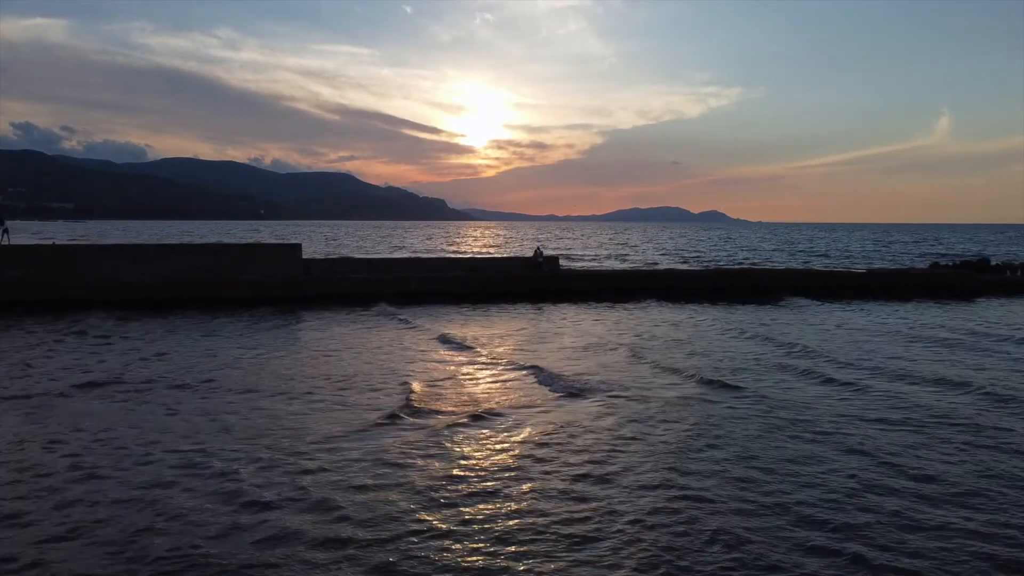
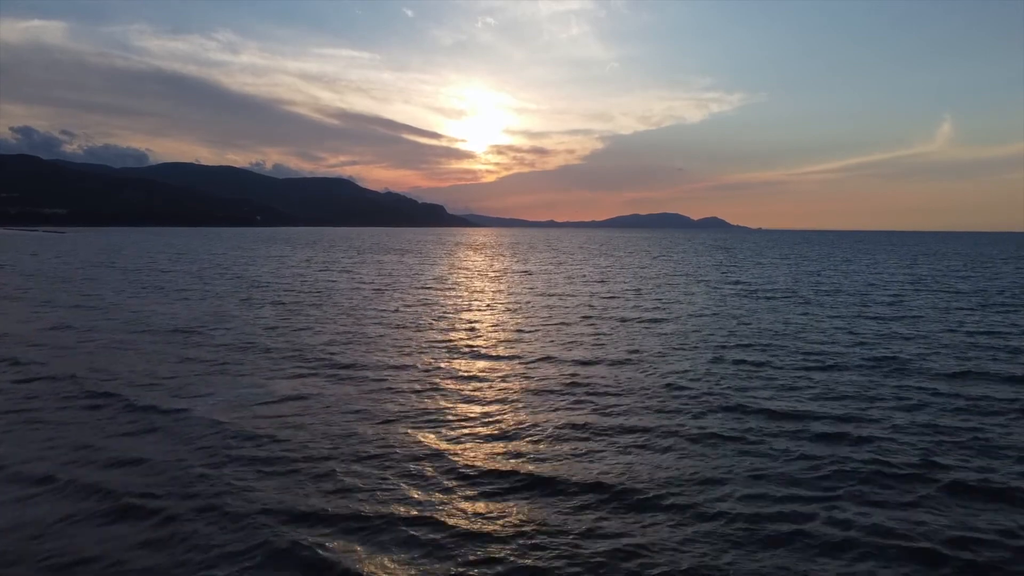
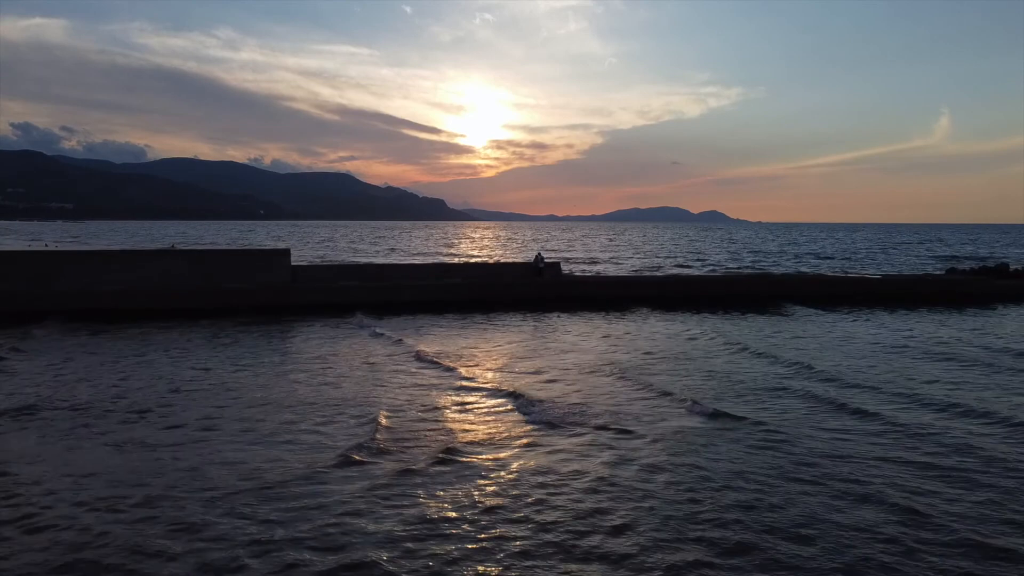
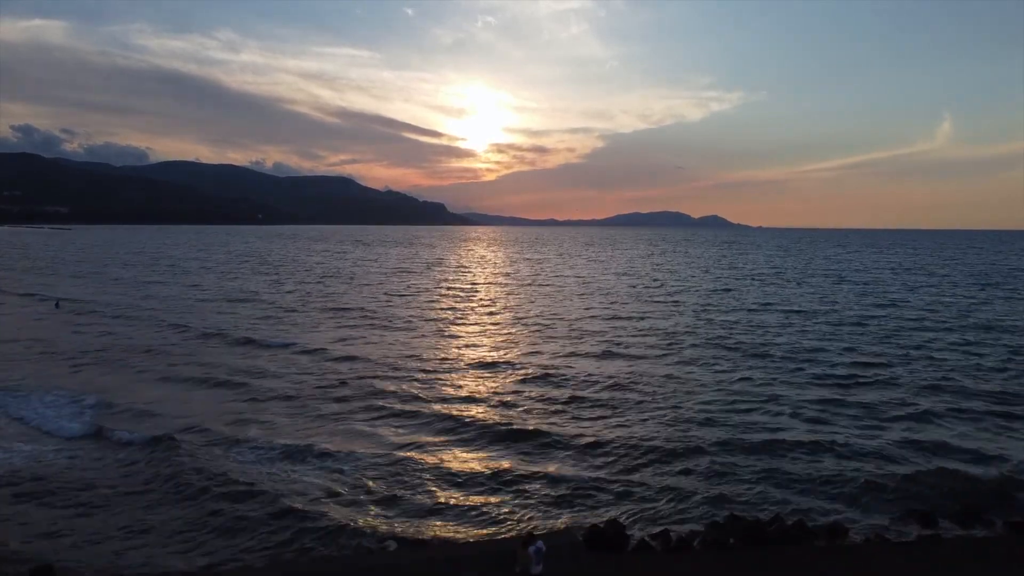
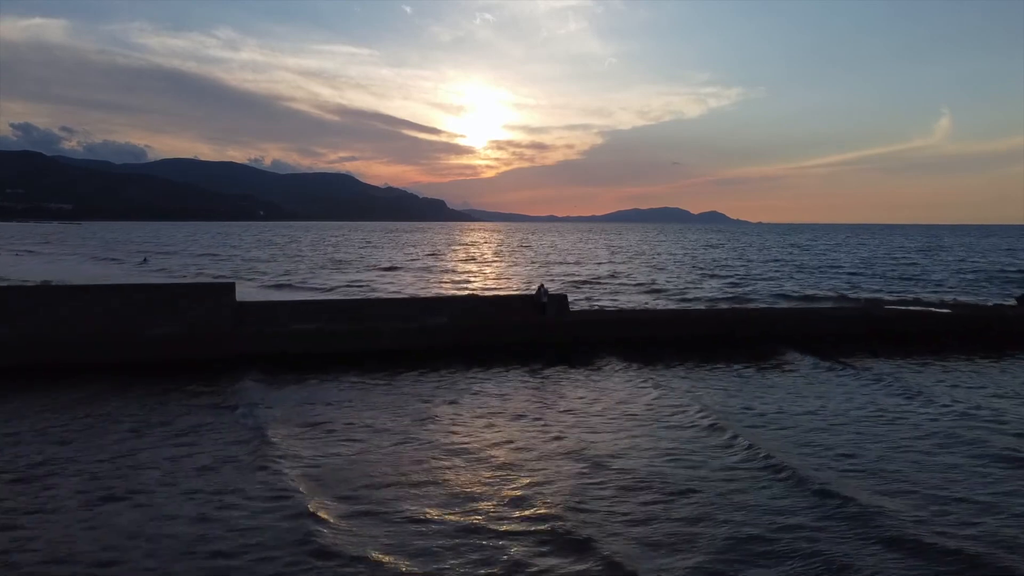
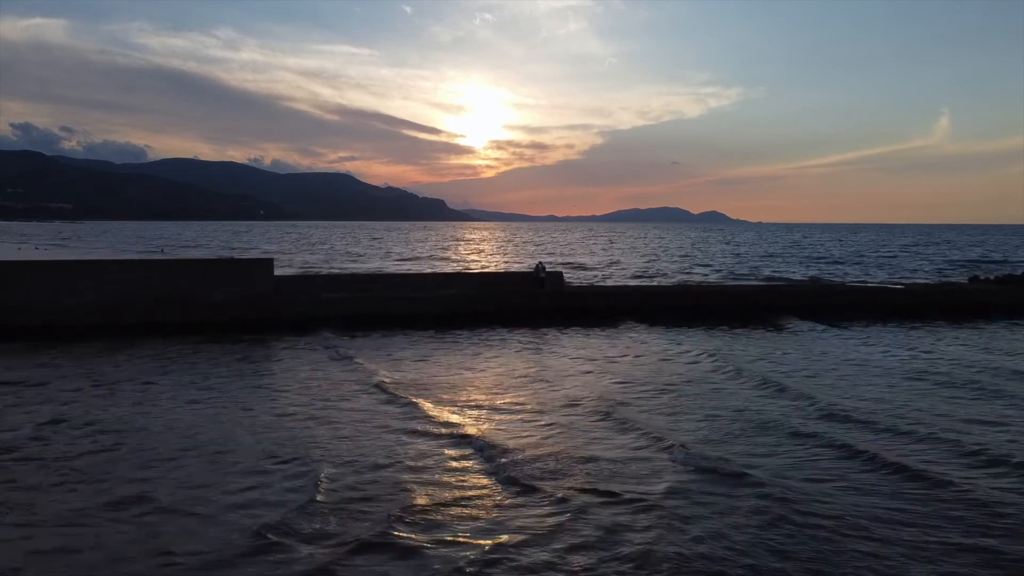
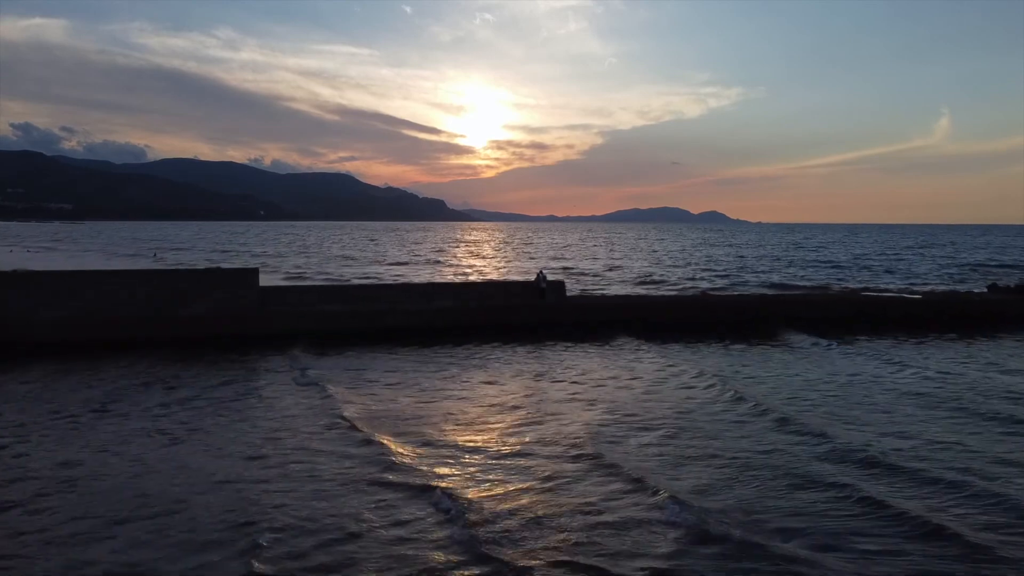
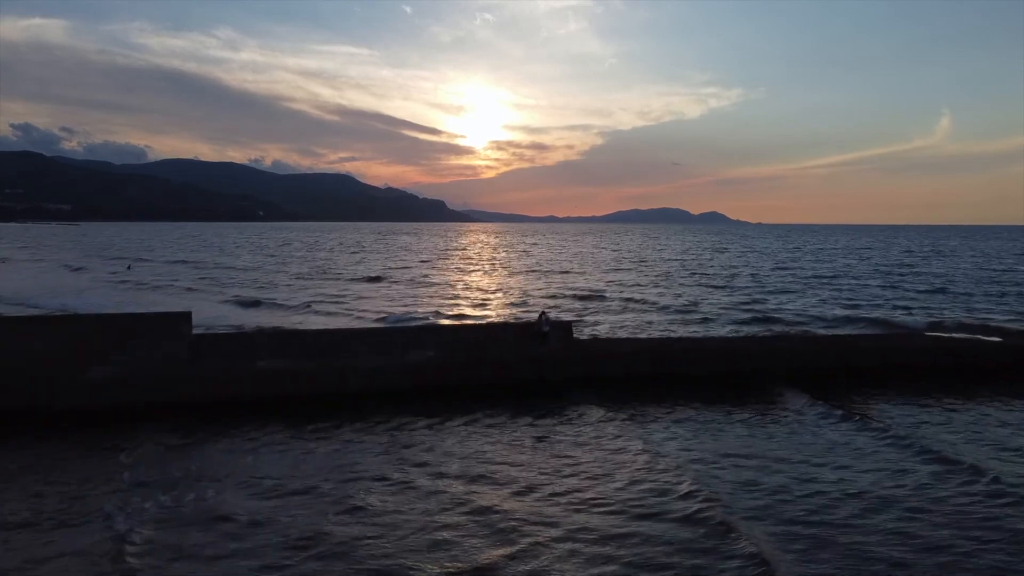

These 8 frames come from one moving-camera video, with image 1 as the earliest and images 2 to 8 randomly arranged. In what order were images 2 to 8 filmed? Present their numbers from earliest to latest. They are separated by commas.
3, 6, 7, 5, 8, 4, 2
